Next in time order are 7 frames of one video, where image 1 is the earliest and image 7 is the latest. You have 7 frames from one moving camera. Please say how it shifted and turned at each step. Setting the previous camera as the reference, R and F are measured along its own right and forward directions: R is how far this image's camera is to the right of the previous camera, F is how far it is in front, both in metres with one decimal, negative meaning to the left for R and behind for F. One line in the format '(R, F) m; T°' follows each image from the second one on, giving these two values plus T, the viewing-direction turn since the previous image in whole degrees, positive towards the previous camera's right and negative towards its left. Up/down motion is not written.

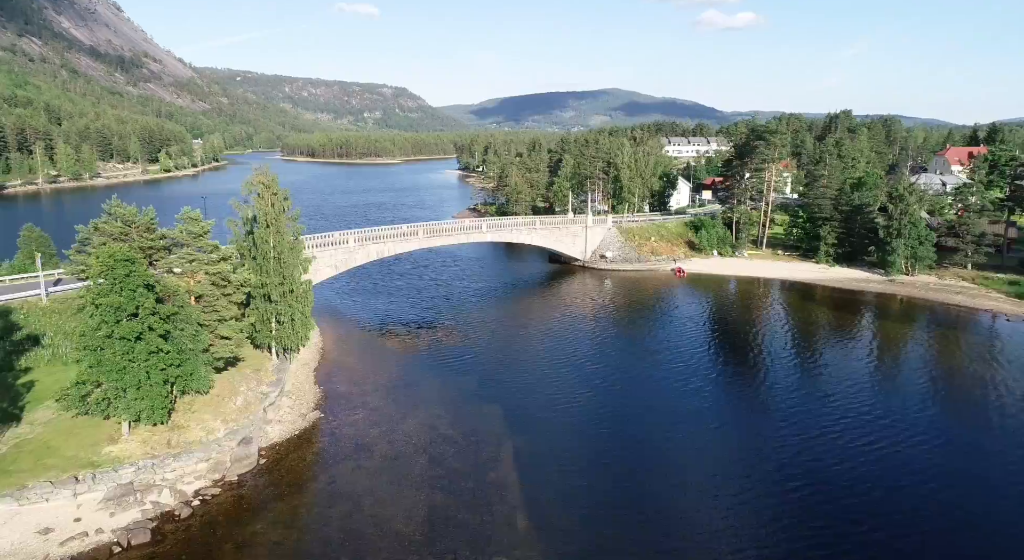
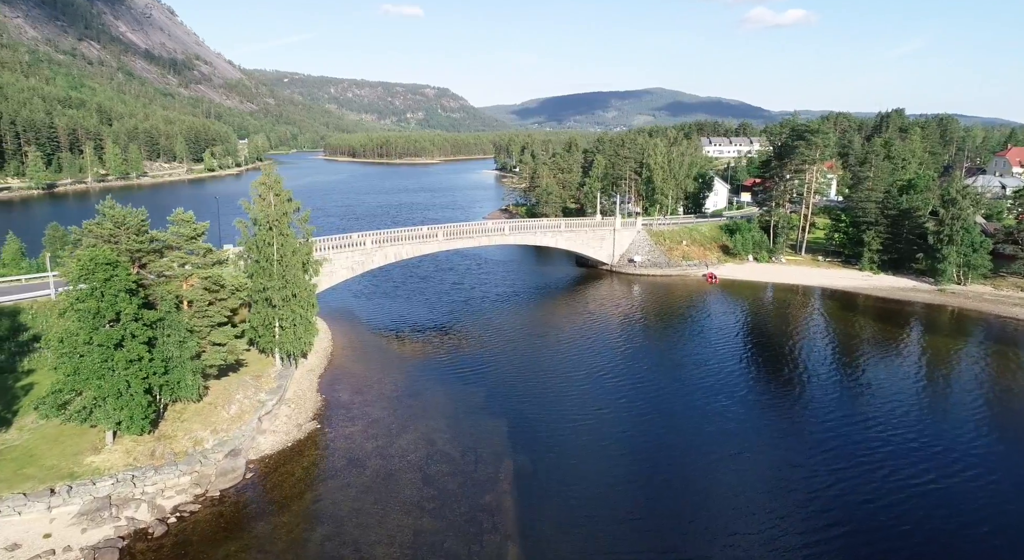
(+1.3, +1.6) m; -4°
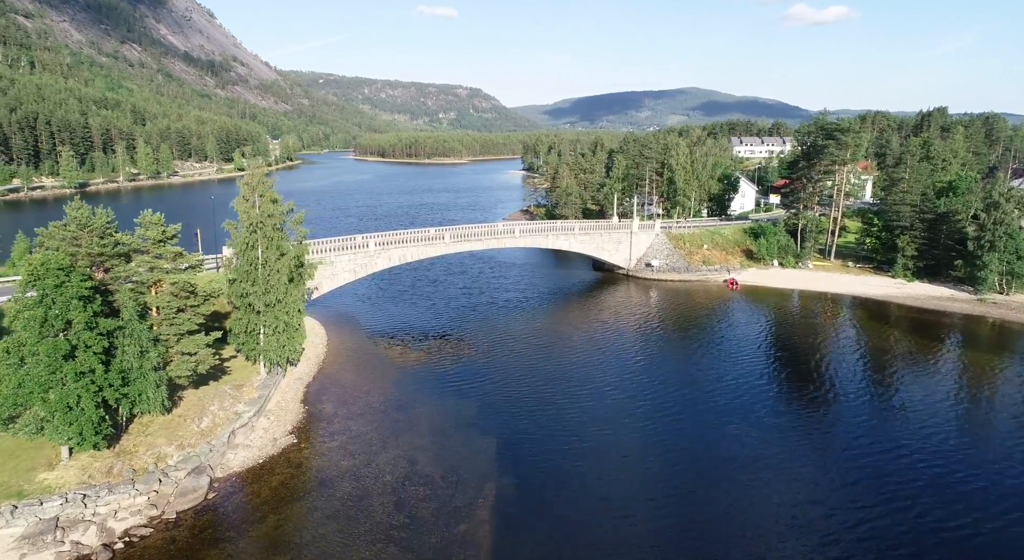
(+1.6, +1.8) m; -3°
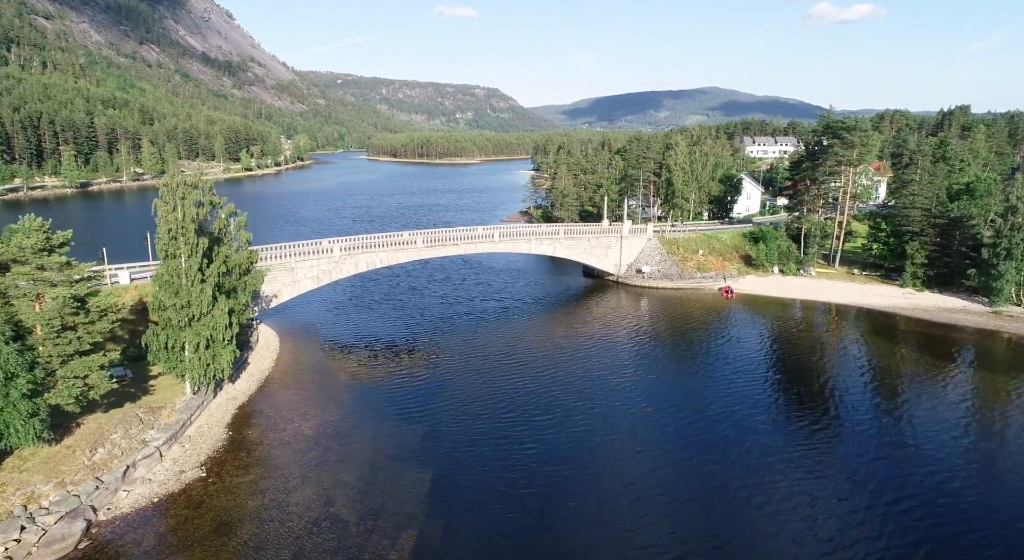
(+2.9, +2.9) m; -1°
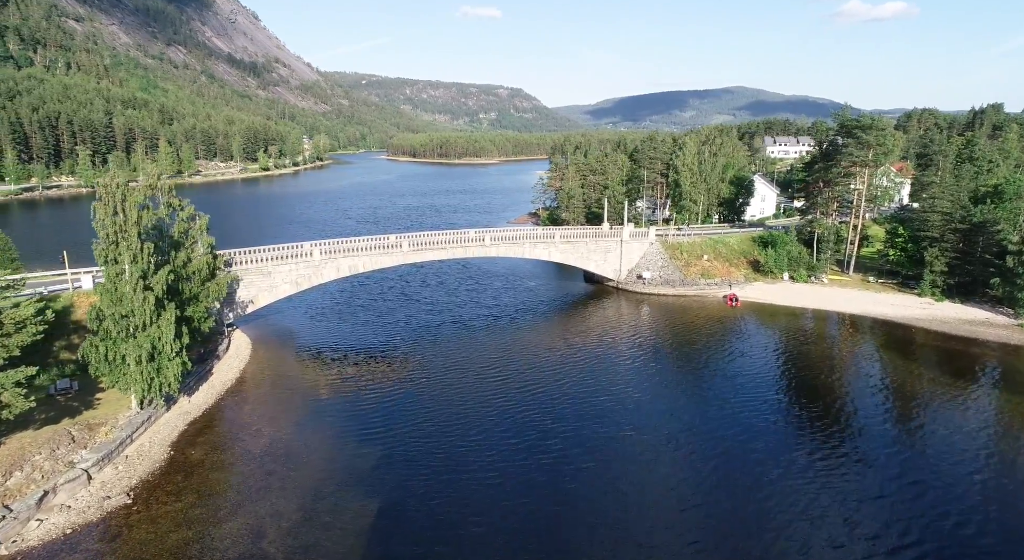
(+2.3, +2.1) m; -2°
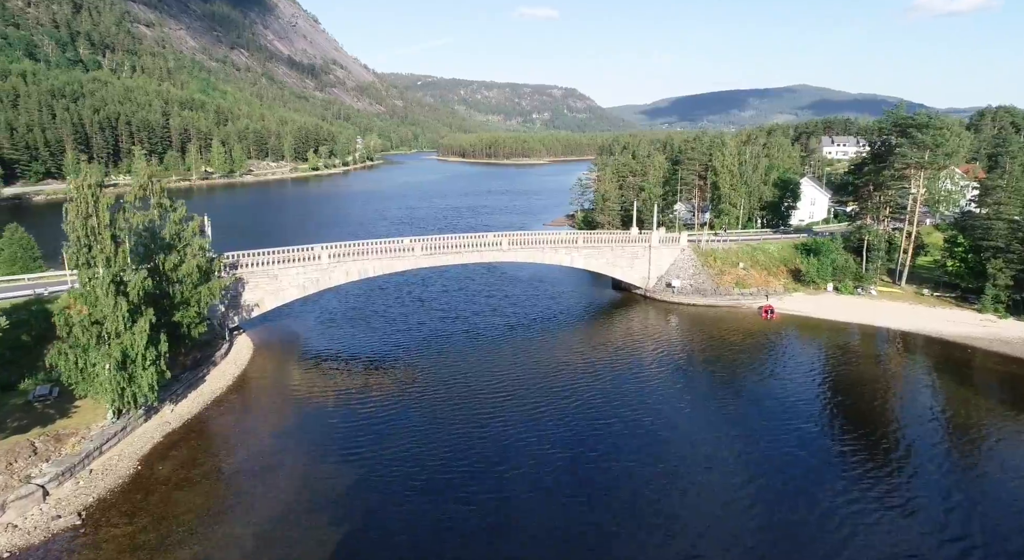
(+2.3, +2.2) m; -5°
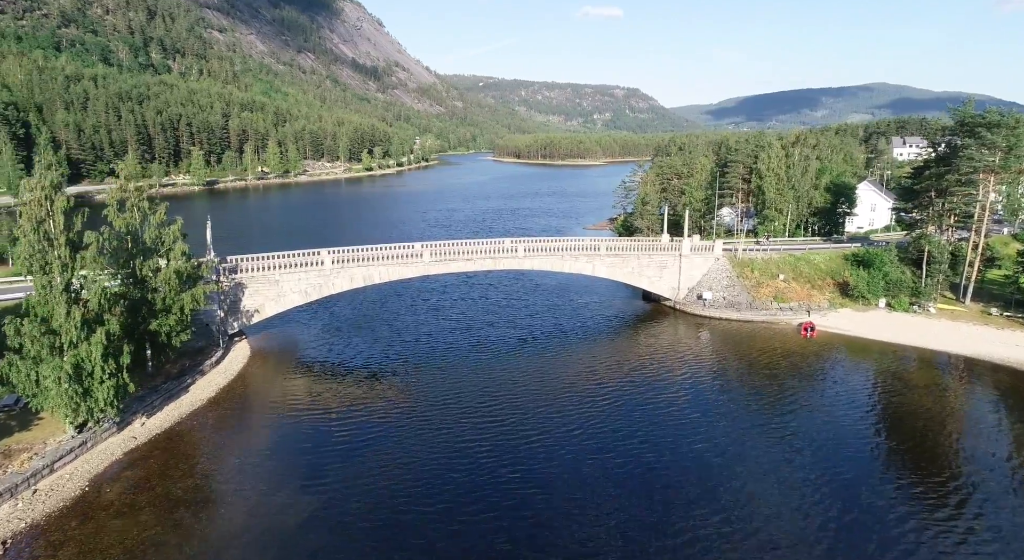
(+2.9, +2.6) m; -5°
